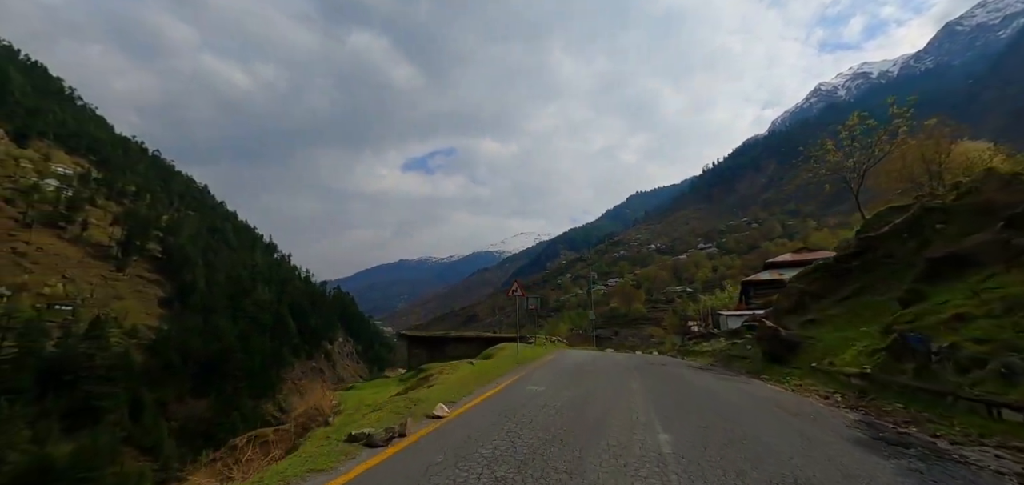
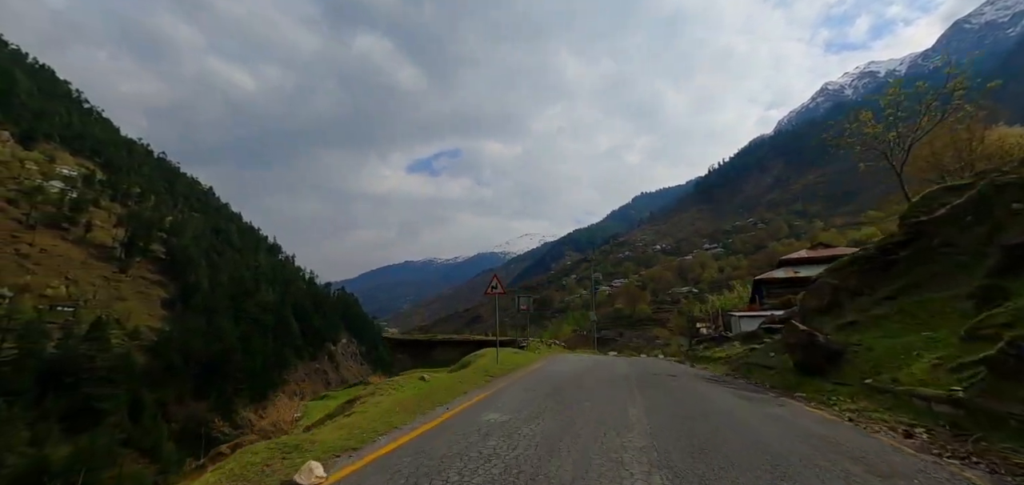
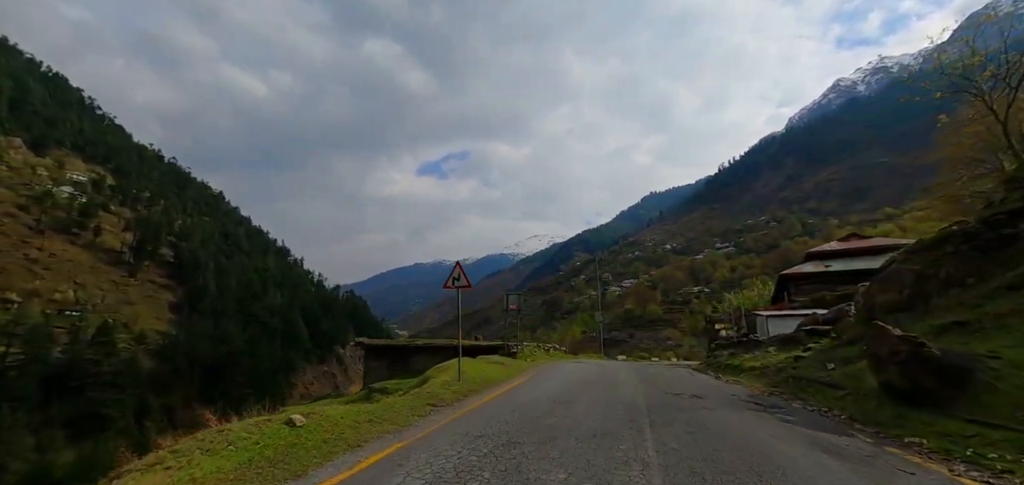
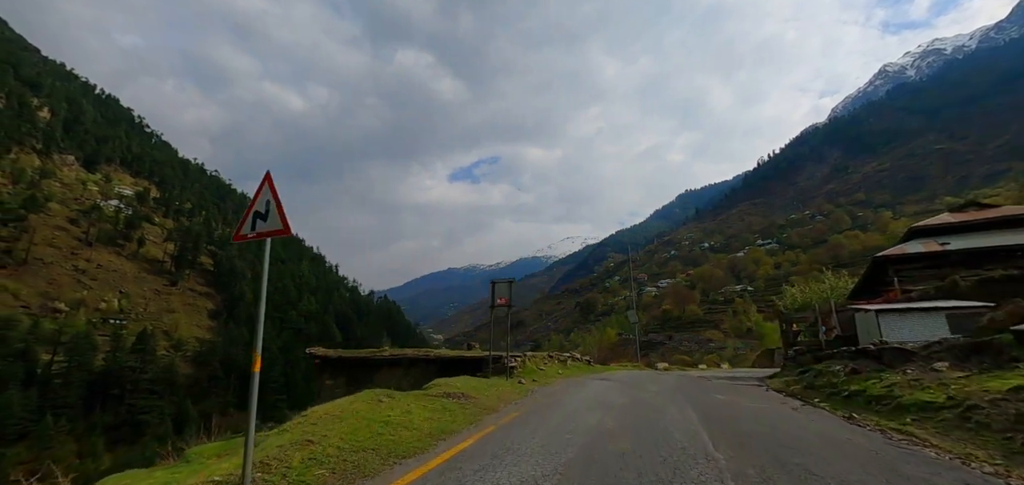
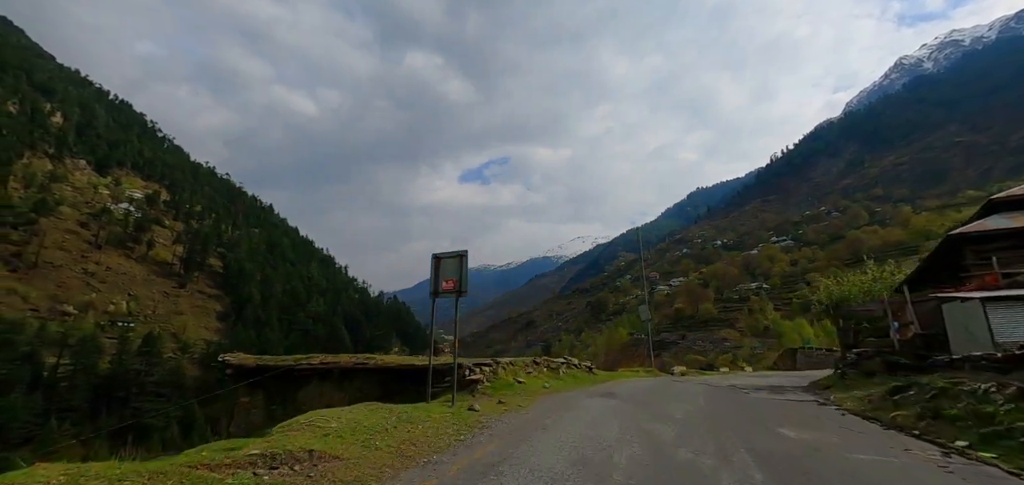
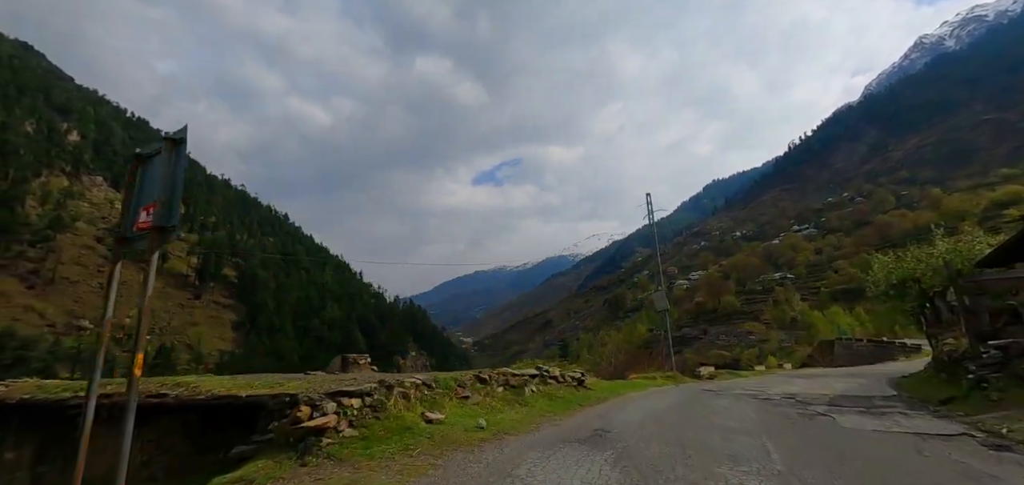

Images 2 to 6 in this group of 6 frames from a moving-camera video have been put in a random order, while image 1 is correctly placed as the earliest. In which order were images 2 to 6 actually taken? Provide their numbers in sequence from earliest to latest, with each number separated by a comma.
2, 3, 4, 5, 6
